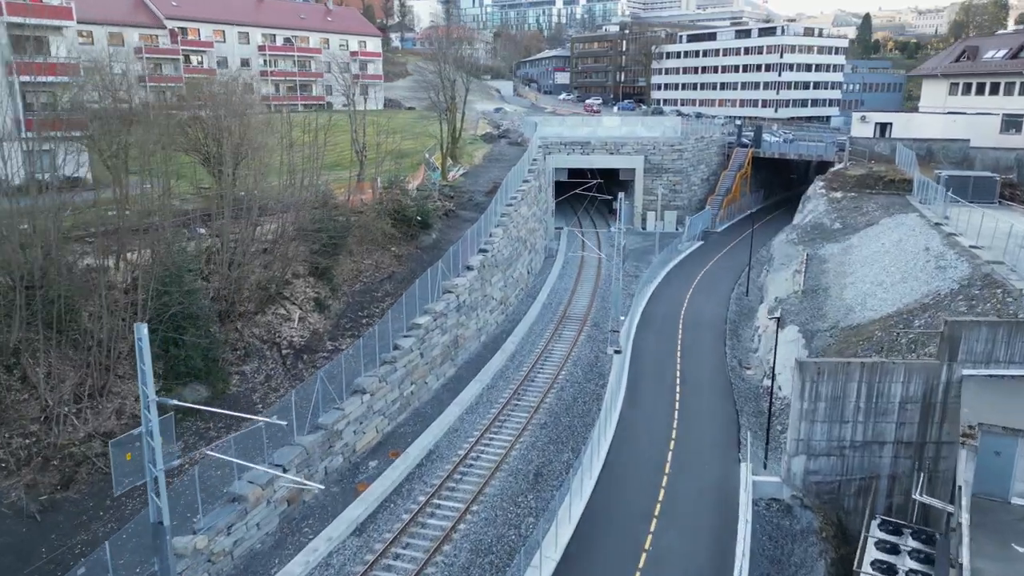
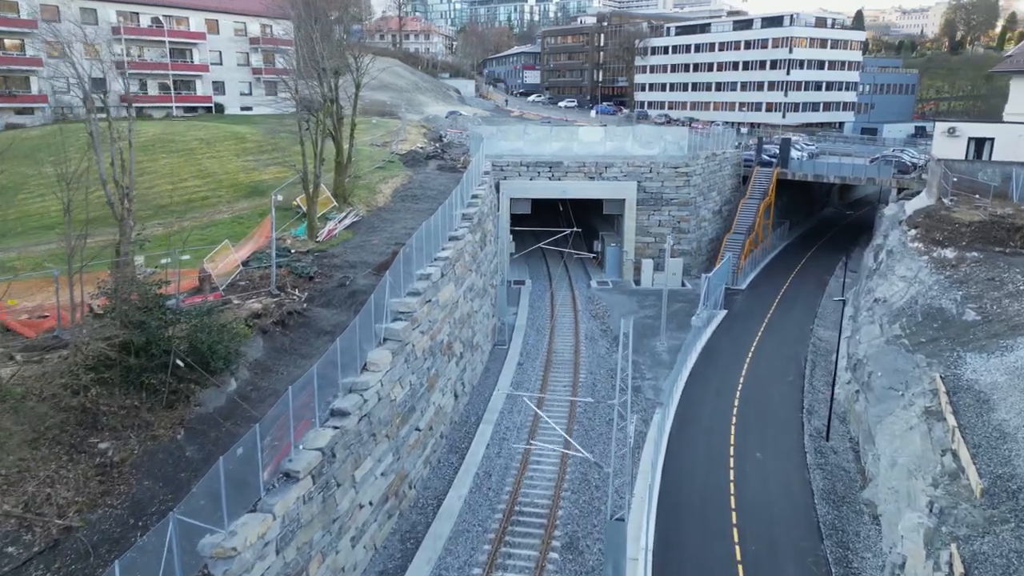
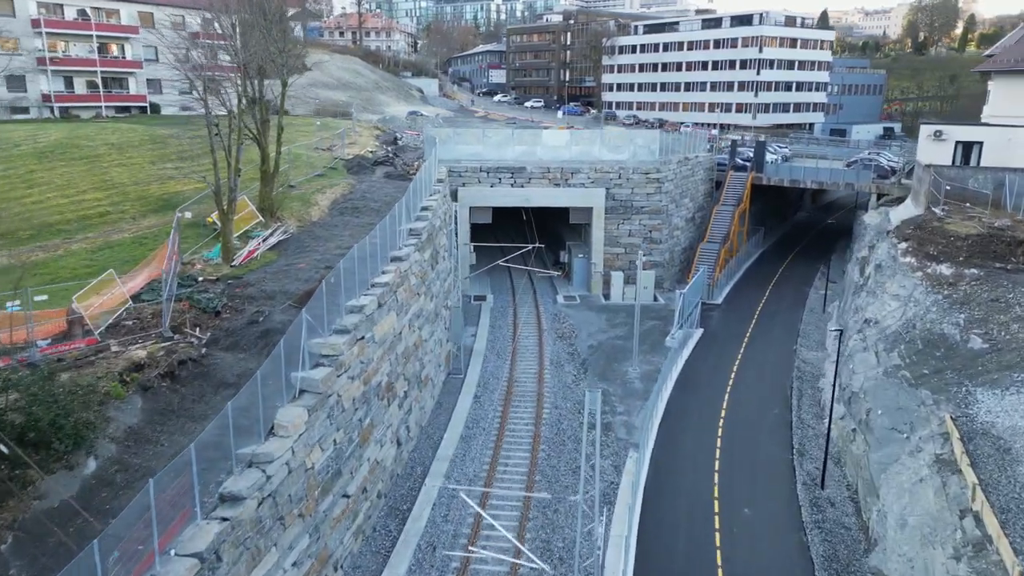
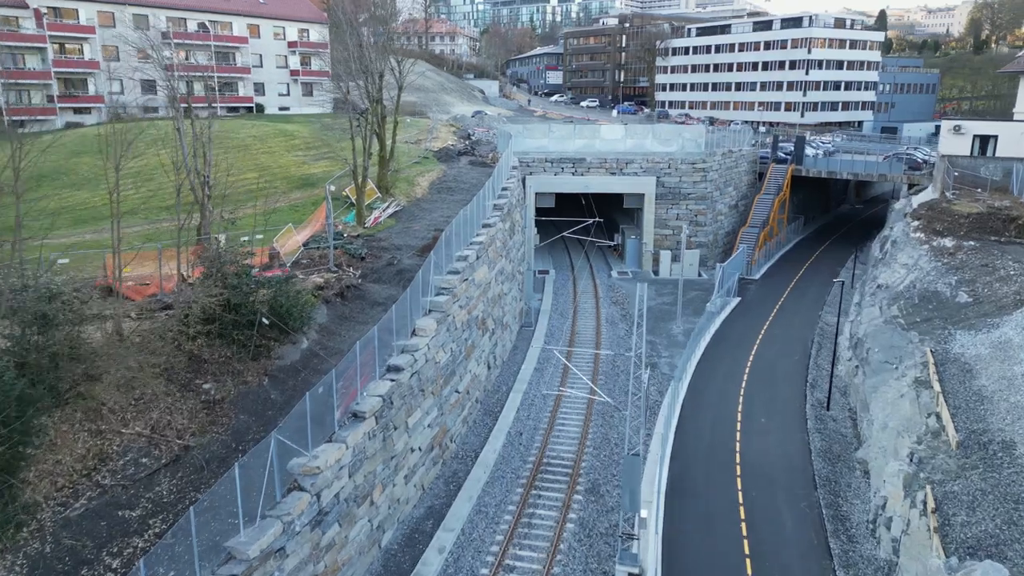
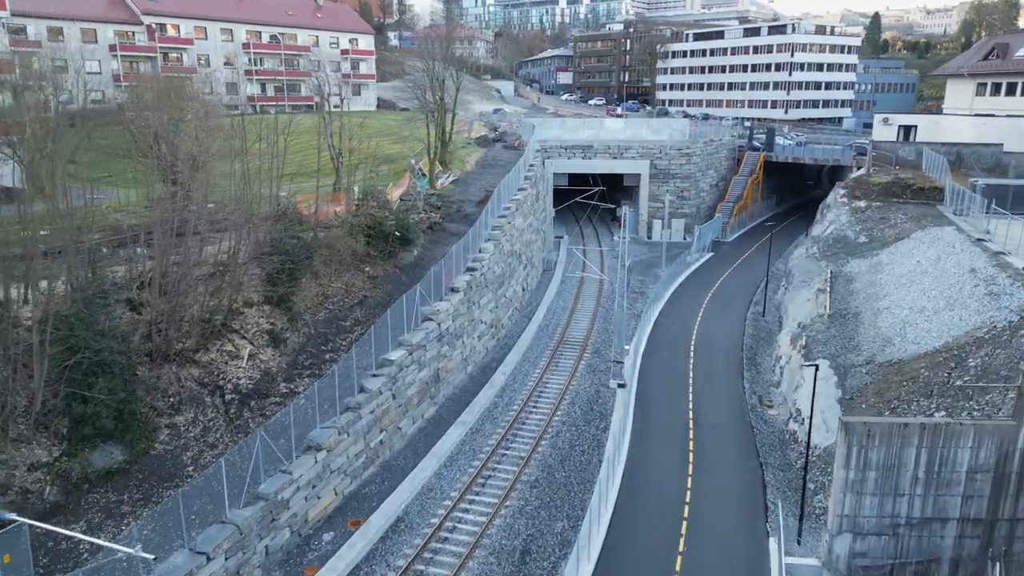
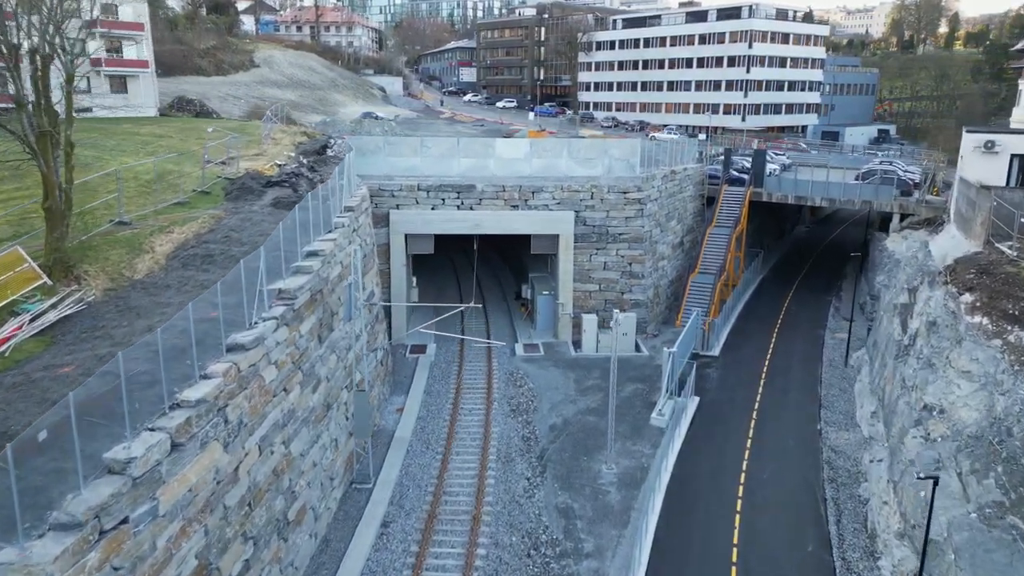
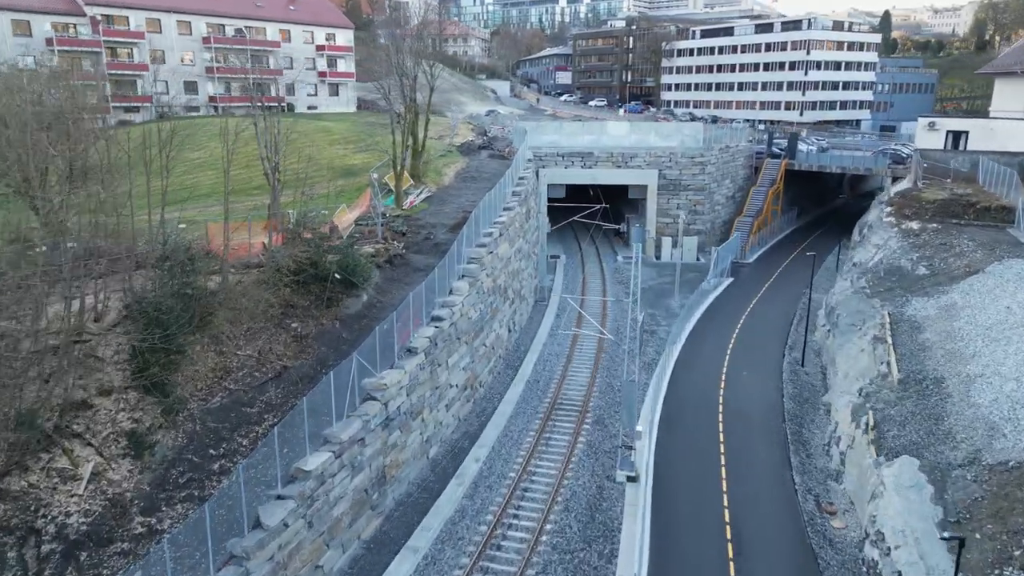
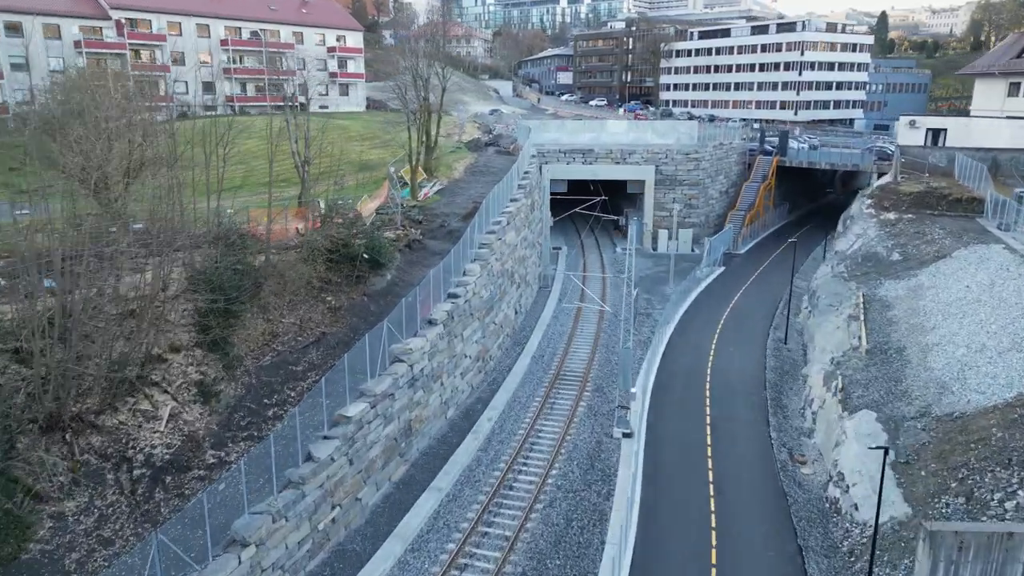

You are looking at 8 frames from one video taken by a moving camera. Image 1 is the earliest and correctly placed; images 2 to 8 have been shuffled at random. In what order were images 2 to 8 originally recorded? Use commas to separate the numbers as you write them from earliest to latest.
5, 8, 7, 4, 2, 3, 6
